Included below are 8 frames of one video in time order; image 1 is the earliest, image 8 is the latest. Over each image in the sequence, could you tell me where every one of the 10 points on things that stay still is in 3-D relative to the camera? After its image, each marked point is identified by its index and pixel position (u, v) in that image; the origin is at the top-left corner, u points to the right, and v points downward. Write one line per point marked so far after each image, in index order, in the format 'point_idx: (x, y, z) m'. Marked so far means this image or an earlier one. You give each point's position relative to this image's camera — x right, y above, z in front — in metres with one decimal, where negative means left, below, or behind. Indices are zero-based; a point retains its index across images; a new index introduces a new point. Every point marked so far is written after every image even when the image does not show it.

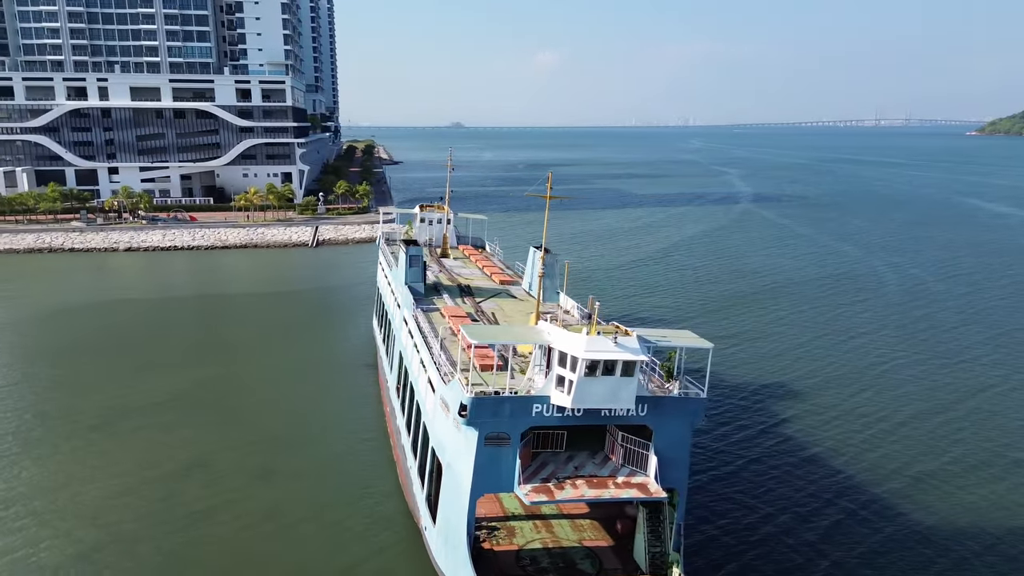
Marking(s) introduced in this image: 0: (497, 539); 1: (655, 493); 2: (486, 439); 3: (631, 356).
0: (-0.4, -6.1, +17.8) m
1: (+2.9, -4.3, +15.3) m
2: (-0.6, -3.1, +15.0) m
3: (+2.2, -1.4, +14.6) m
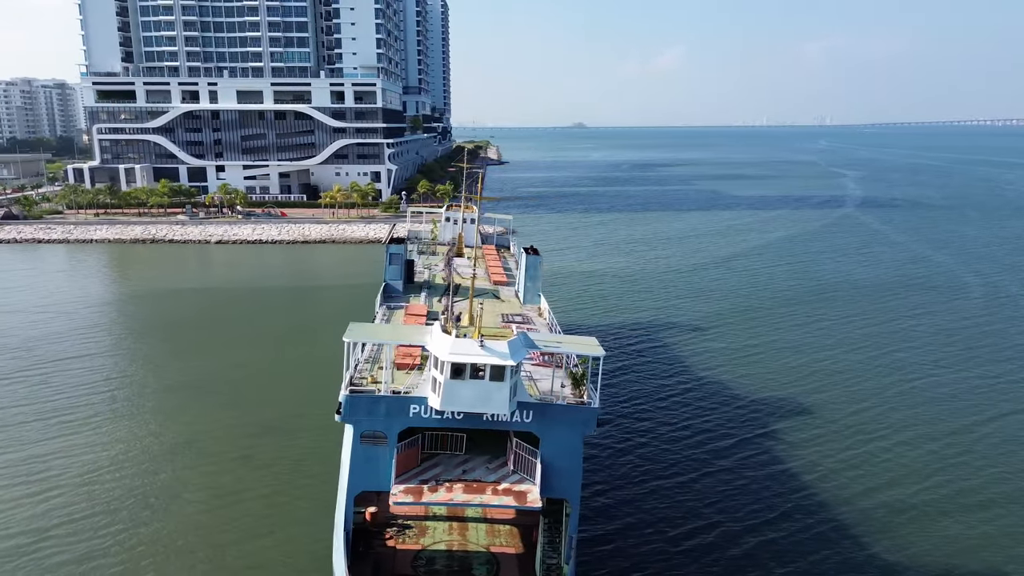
0: (-2.6, -6.1, +17.9) m
1: (+0.3, -4.4, +14.9) m
2: (-3.2, -3.1, +15.1) m
3: (-0.4, -1.4, +14.3) m
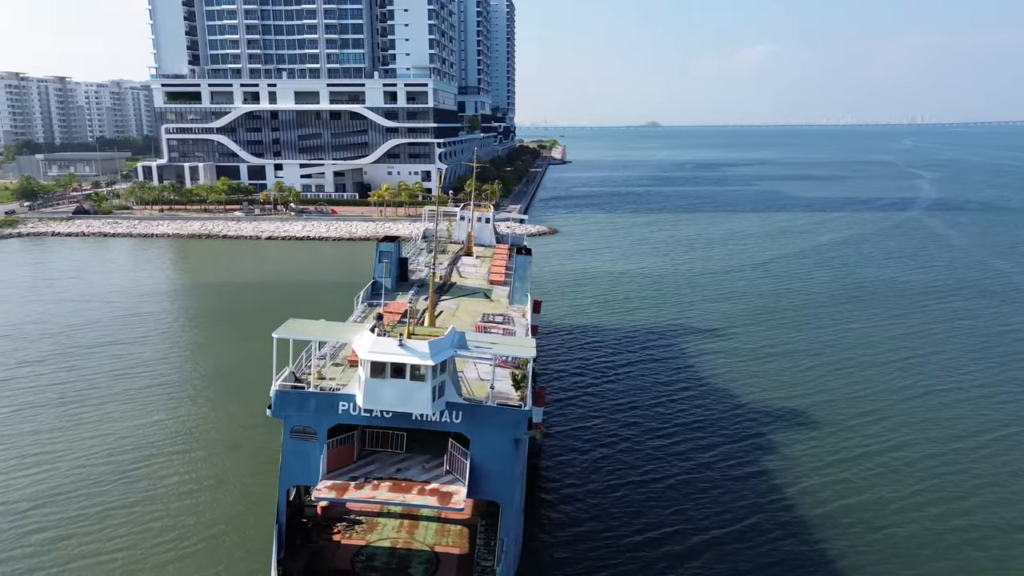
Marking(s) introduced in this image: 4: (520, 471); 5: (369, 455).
0: (-4.0, -6.1, +18.1) m
1: (-1.3, -4.4, +14.9) m
2: (-4.7, -3.0, +15.4) m
3: (-2.0, -1.4, +14.3) m
4: (+0.2, -4.1, +16.3) m
5: (-3.2, -3.8, +16.5) m
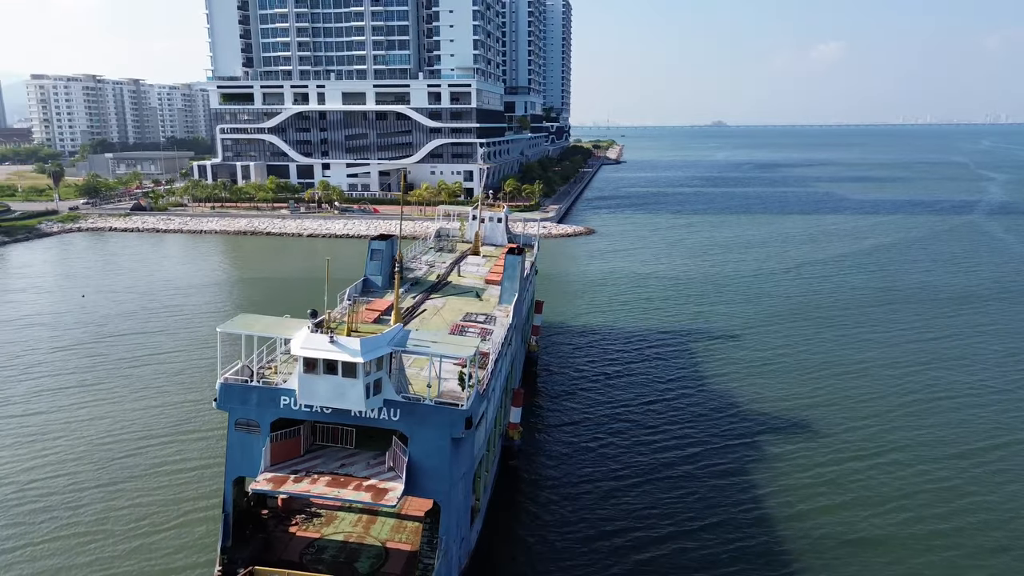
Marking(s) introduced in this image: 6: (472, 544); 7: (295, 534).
0: (-5.1, -6.0, +18.4) m
1: (-2.7, -4.4, +15.0) m
2: (-6.0, -2.9, +15.8) m
3: (-3.3, -1.4, +14.5) m
4: (-1.1, -4.1, +16.3) m
5: (-4.5, -3.7, +16.8) m
6: (-1.0, -6.4, +18.1) m
7: (-5.3, -6.1, +18.0) m
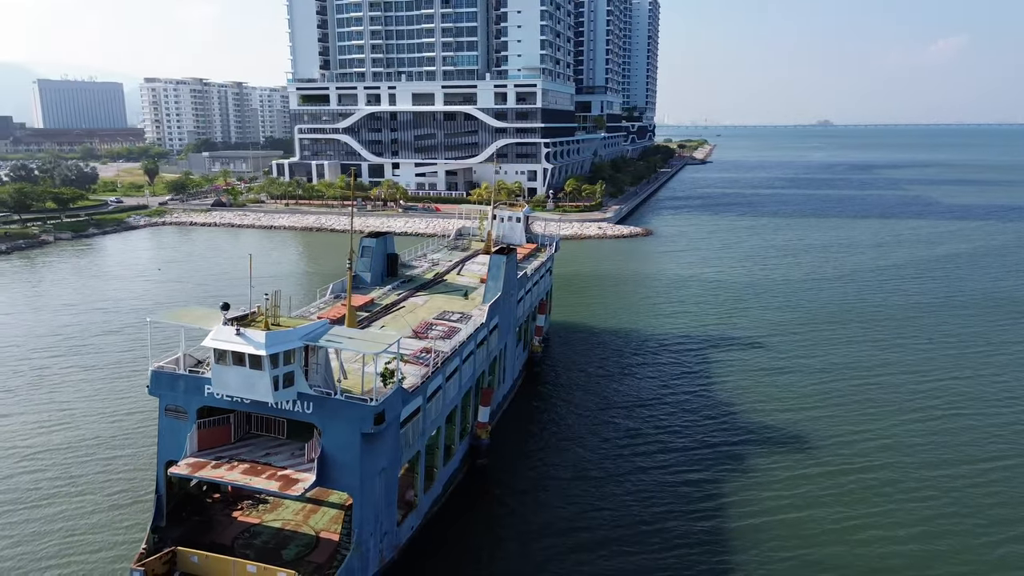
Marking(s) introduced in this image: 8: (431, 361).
0: (-6.8, -5.8, +19.1) m
1: (-4.8, -4.3, +15.5) m
2: (-7.9, -2.8, +16.6) m
3: (-5.4, -1.3, +15.0) m
4: (-3.0, -4.1, +16.6) m
5: (-6.3, -3.6, +17.5) m
6: (-2.8, -6.3, +18.4) m
7: (-7.1, -5.9, +18.7) m
8: (-2.2, -2.0, +19.9) m
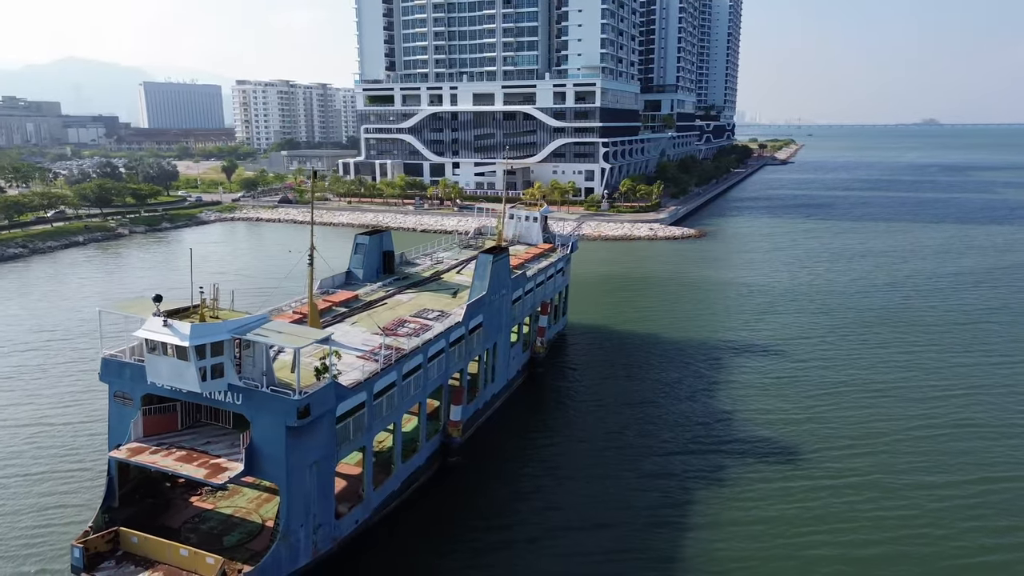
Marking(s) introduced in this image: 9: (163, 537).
0: (-8.3, -5.7, +19.8) m
1: (-6.5, -4.2, +16.0) m
2: (-9.6, -2.6, +17.4) m
3: (-7.2, -1.1, +15.6) m
4: (-4.7, -4.0, +16.9) m
5: (-7.9, -3.4, +18.1) m
6: (-4.3, -6.3, +18.6) m
7: (-8.6, -5.7, +19.4) m
8: (-3.5, -2.0, +20.1) m
9: (-8.5, -6.1, +17.7) m
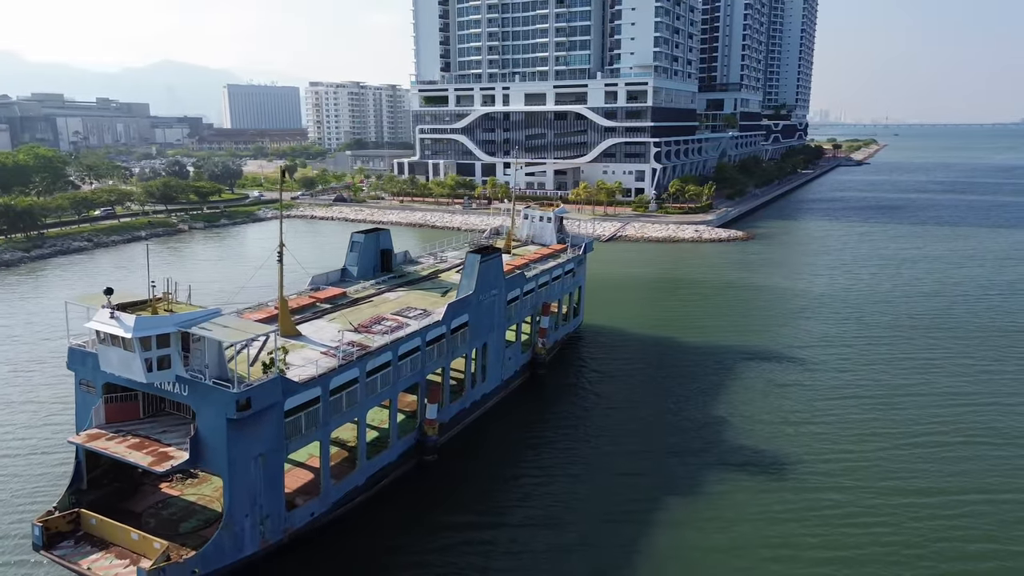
0: (-9.4, -5.5, +20.5) m
1: (-8.1, -4.0, +16.5) m
2: (-10.9, -2.4, +18.3) m
3: (-8.6, -1.0, +16.2) m
4: (-6.1, -3.9, +17.3) m
5: (-9.2, -3.3, +18.8) m
6: (-5.7, -6.2, +19.0) m
7: (-9.8, -5.6, +20.2) m
8: (-4.6, -1.9, +20.4) m
9: (-9.8, -5.9, +18.5) m
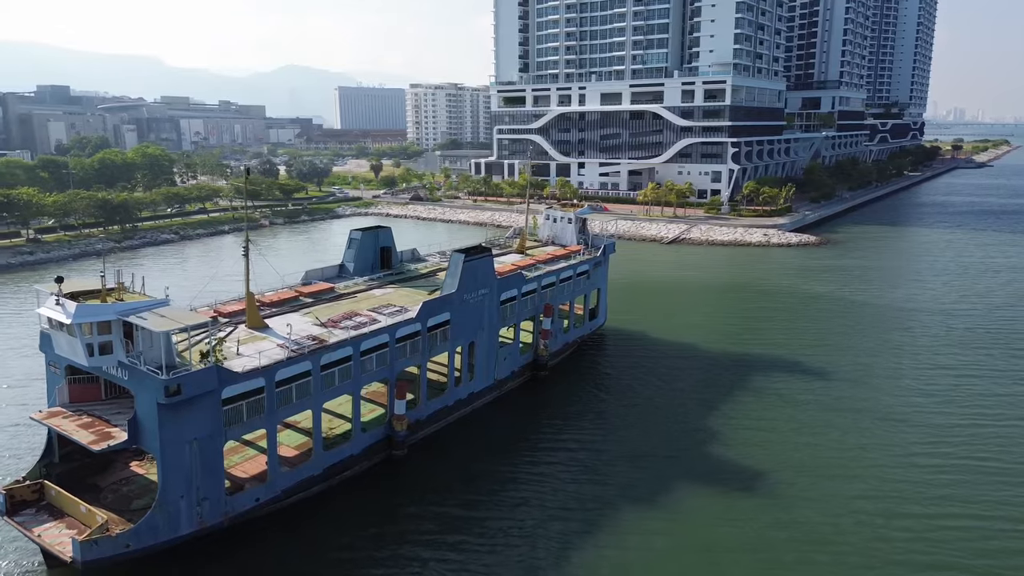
0: (-11.0, -5.2, +21.8) m
1: (-10.1, -3.8, +17.7) m
2: (-12.6, -2.1, +19.8) m
3: (-10.6, -0.7, +17.5) m
4: (-8.1, -3.7, +18.2) m
5: (-10.9, -3.0, +20.1) m
6: (-7.5, -6.0, +19.8) m
7: (-11.4, -5.3, +21.6) m
8: (-6.1, -1.8, +21.1) m
9: (-11.7, -5.6, +19.9) m
